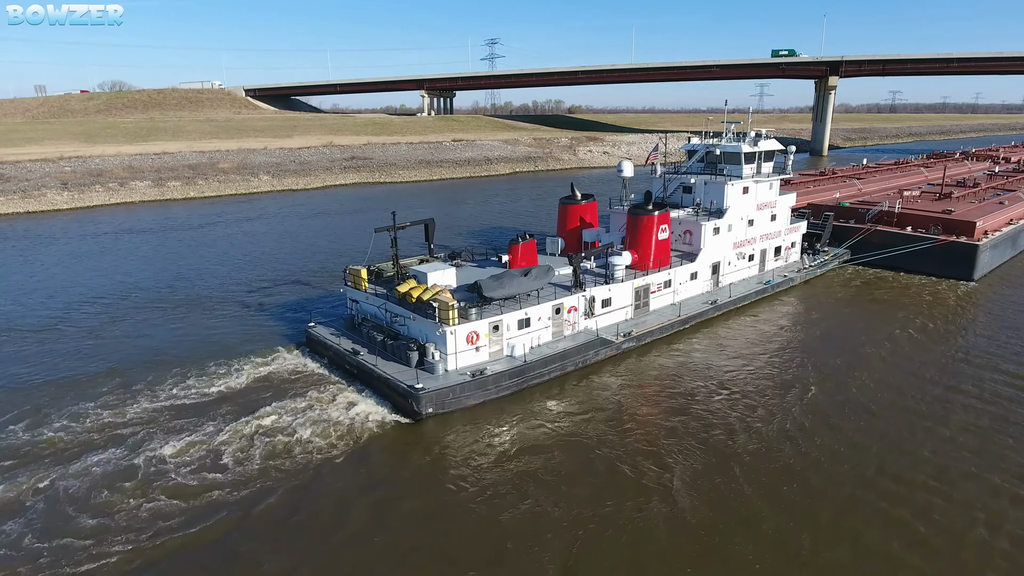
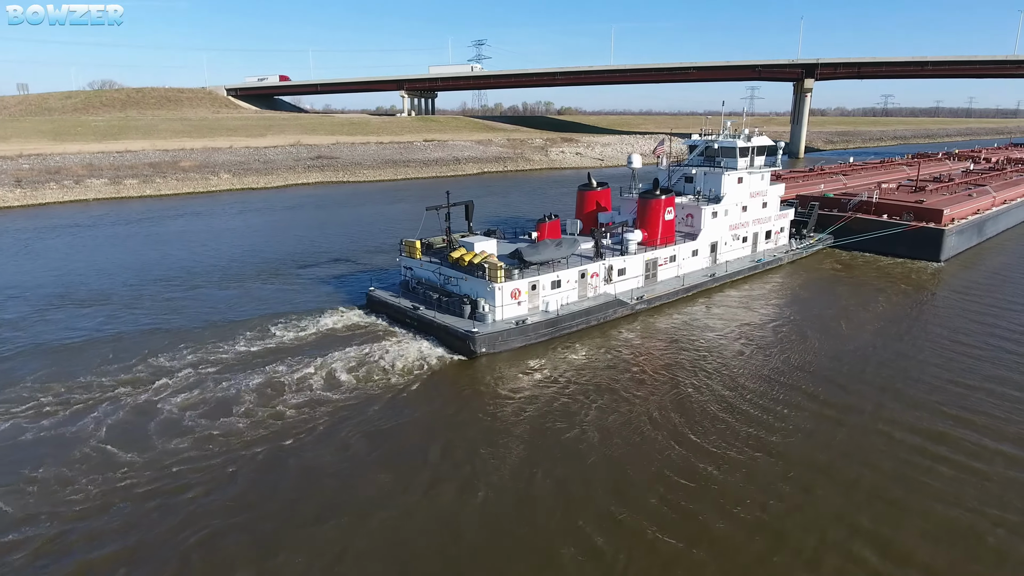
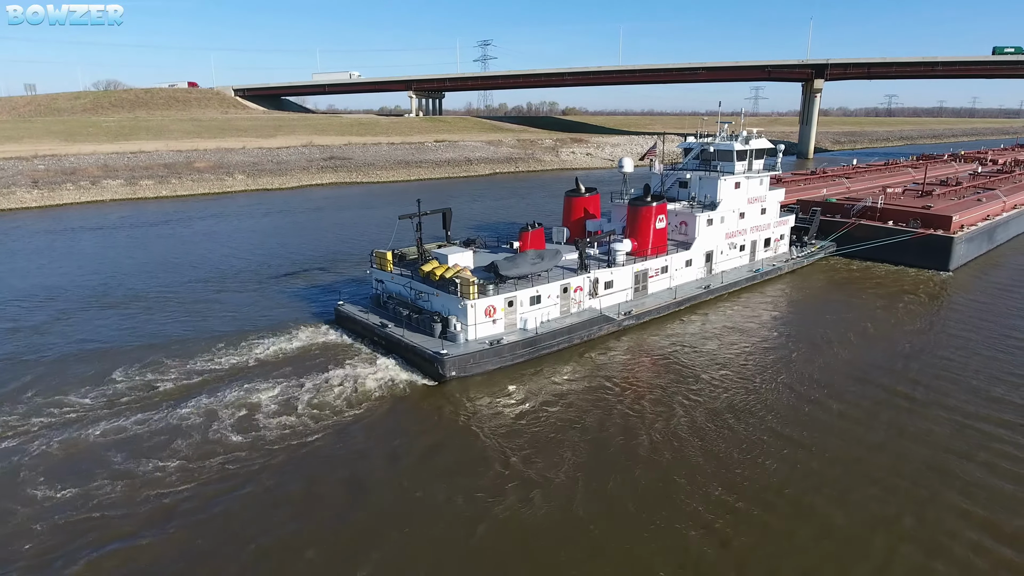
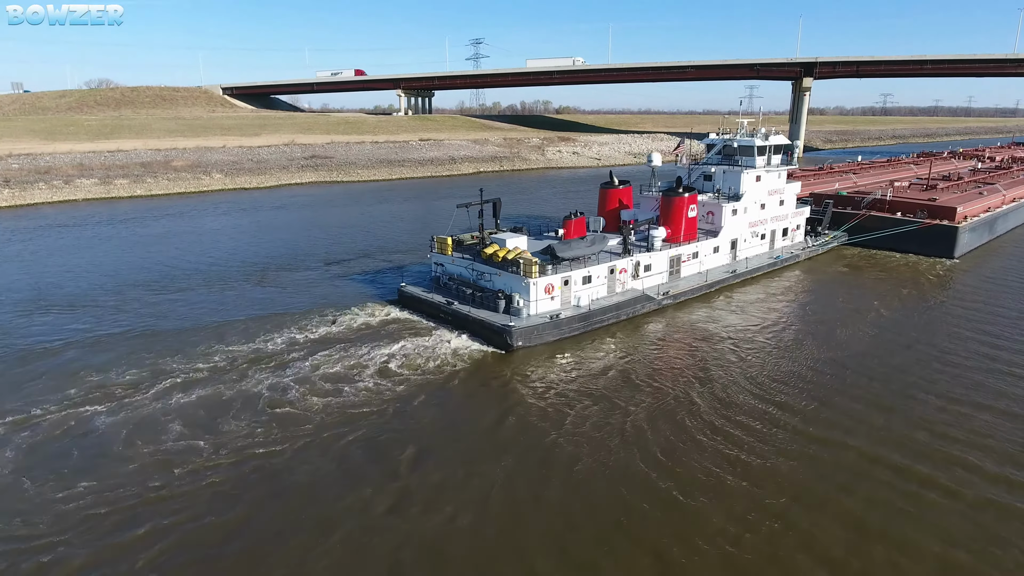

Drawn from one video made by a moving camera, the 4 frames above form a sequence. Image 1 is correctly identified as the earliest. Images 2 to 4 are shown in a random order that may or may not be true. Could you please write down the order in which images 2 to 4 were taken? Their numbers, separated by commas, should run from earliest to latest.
3, 2, 4
